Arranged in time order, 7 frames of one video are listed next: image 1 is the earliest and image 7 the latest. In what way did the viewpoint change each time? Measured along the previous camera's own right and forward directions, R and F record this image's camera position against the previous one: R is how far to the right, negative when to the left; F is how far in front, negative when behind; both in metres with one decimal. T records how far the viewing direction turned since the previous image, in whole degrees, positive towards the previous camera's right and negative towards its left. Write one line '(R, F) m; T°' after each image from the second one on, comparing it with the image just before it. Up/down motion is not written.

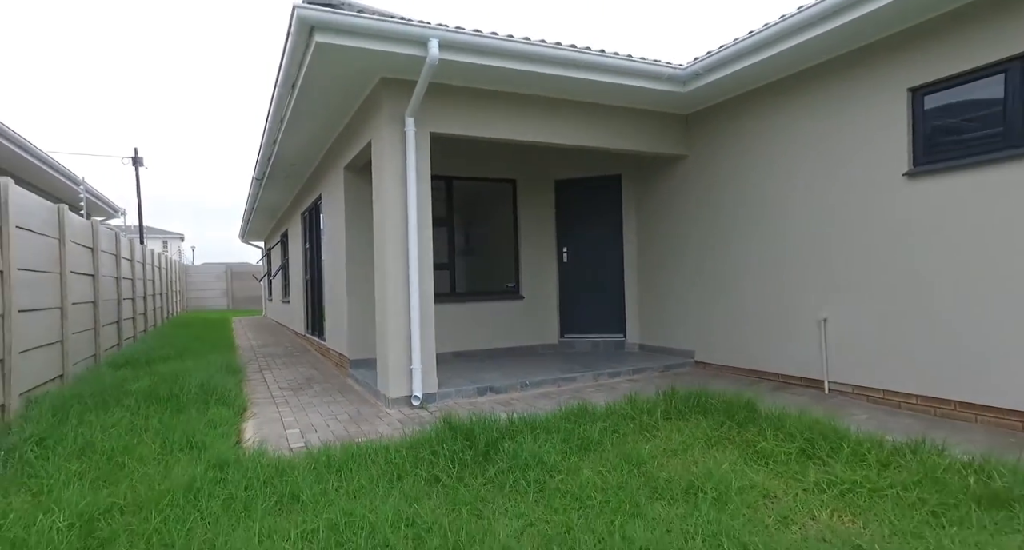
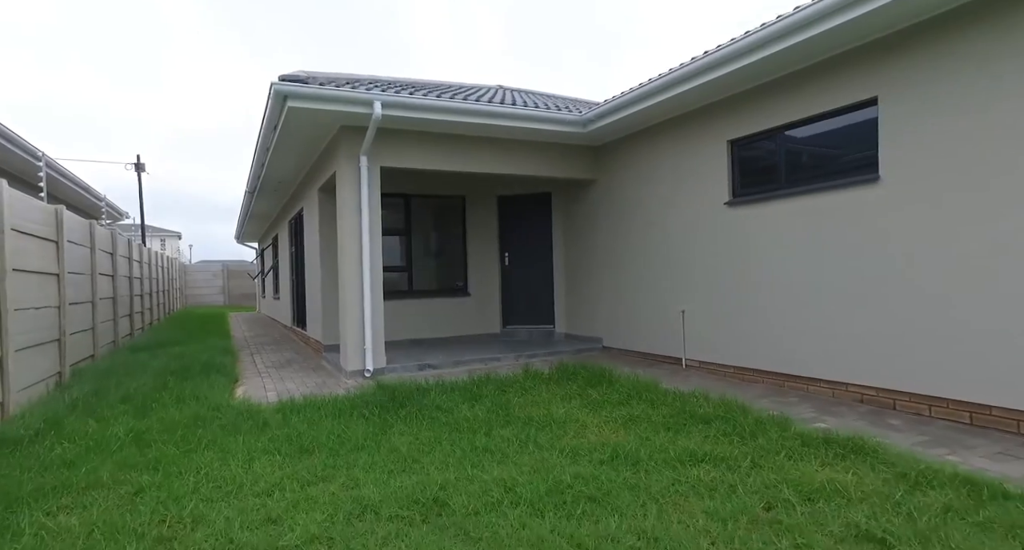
(+0.8, -1.5) m; 0°
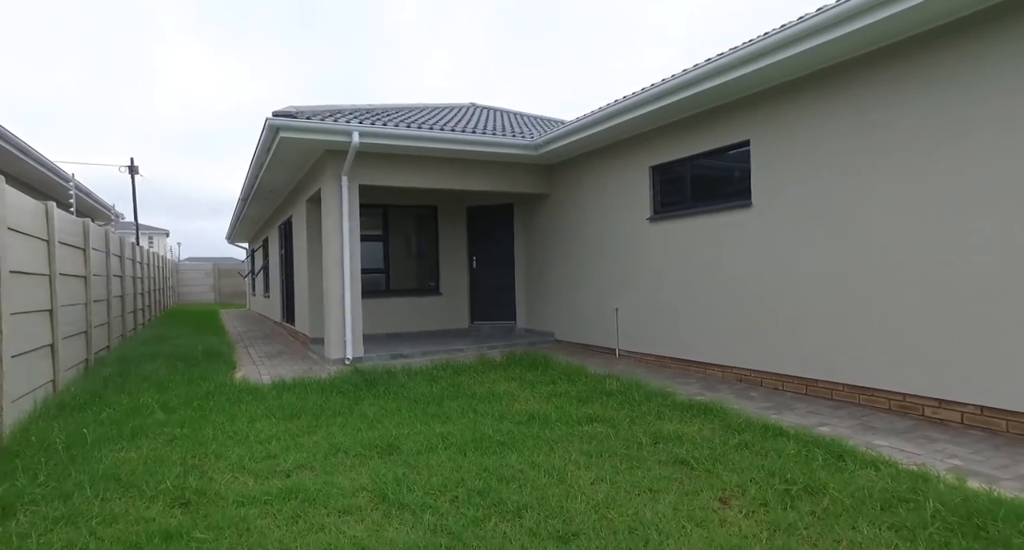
(+0.4, -1.1) m; +1°
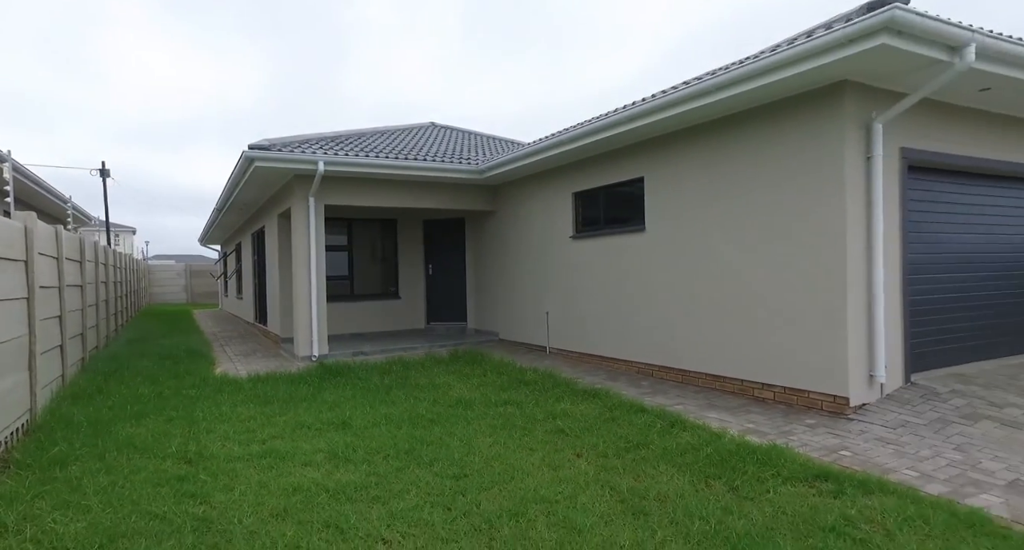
(+0.4, -1.2) m; +3°
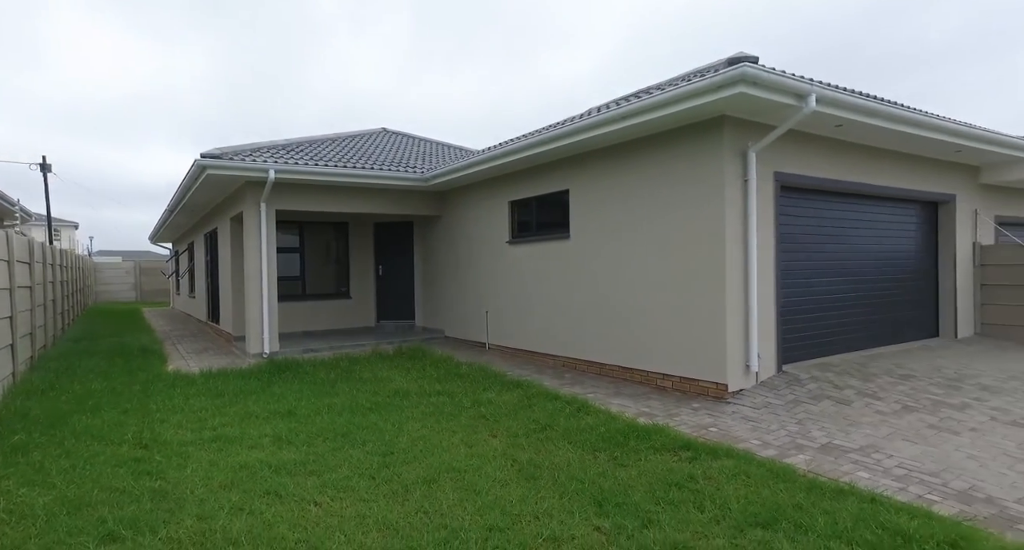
(+0.3, -0.7) m; +4°
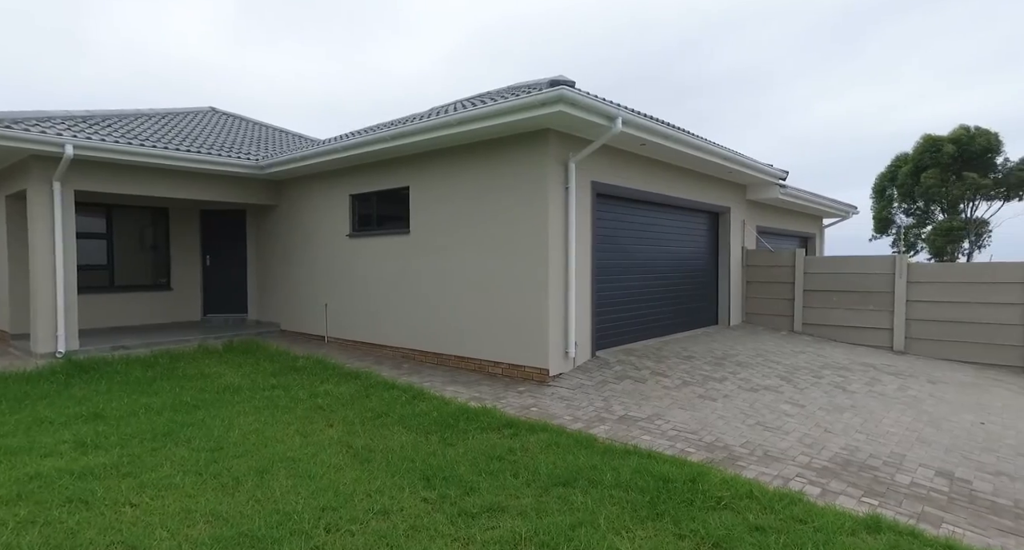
(+0.1, -0.3) m; +15°
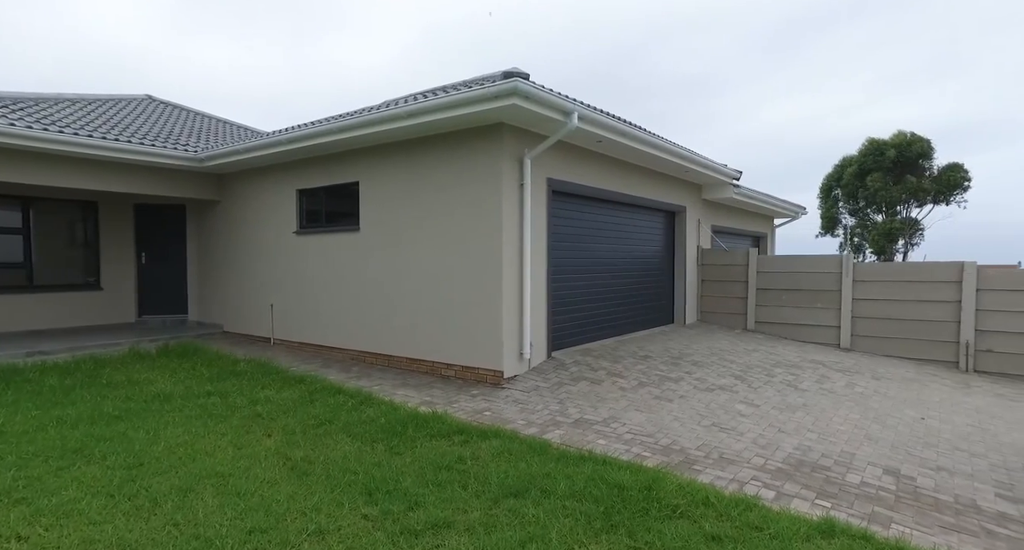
(+0.1, +0.2) m; +4°
